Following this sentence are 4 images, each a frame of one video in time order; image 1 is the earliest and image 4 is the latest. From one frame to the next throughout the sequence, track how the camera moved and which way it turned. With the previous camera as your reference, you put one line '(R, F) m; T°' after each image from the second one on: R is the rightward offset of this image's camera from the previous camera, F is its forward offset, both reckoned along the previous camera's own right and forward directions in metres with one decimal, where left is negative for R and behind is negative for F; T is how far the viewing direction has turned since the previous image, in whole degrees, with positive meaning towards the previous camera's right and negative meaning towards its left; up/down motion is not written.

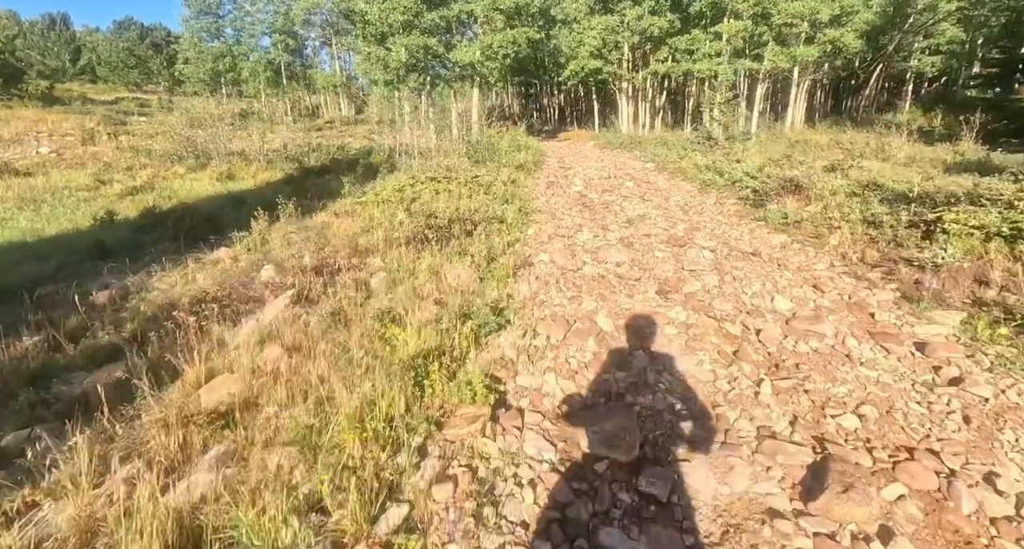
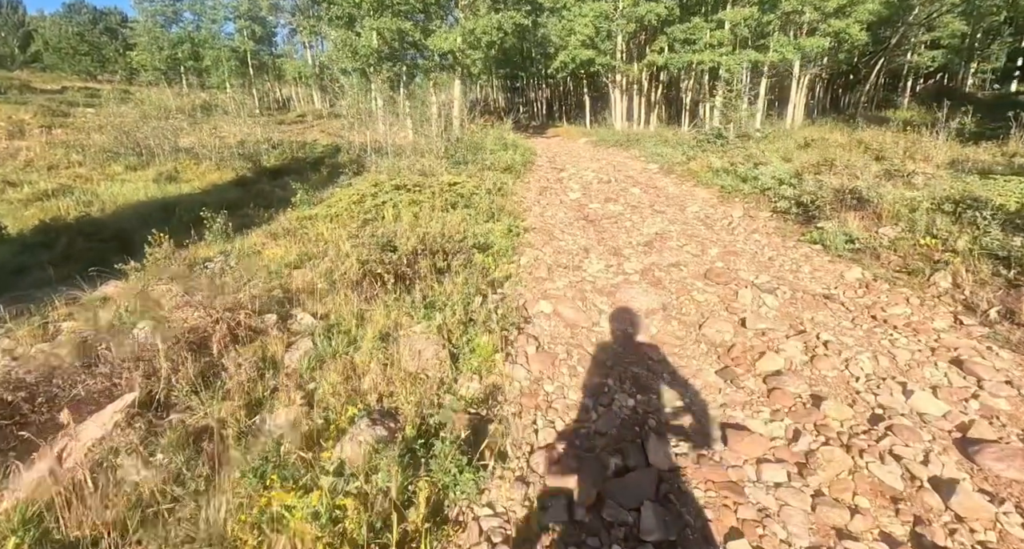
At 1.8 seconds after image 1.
(0.0, +1.8) m; +2°
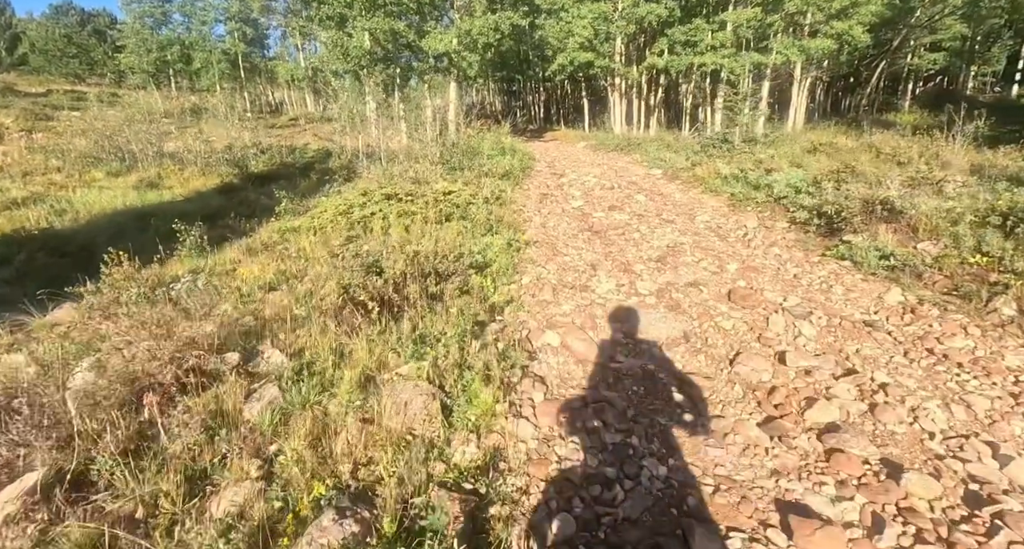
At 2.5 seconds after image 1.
(0.0, +0.6) m; 0°
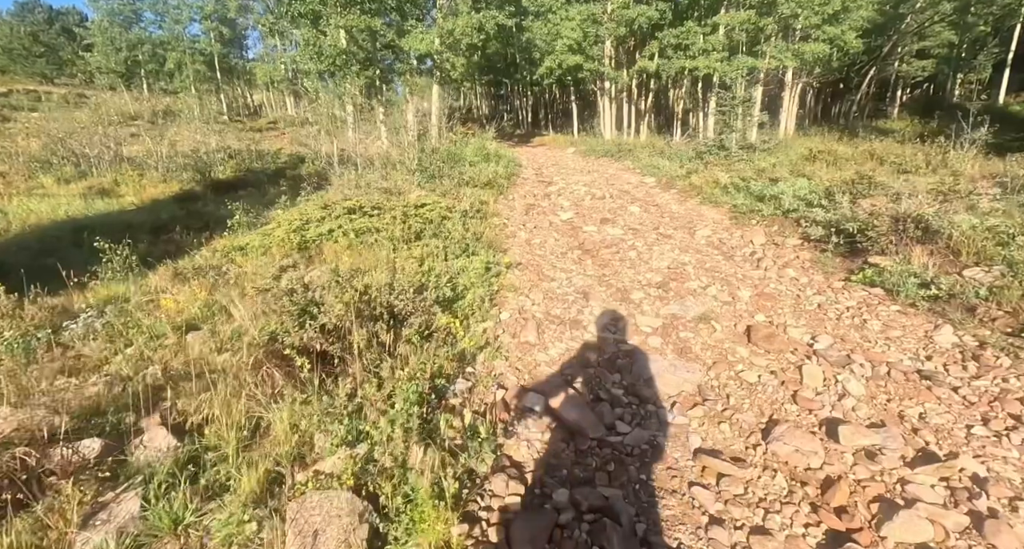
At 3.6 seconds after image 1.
(+0.1, +0.9) m; +1°
